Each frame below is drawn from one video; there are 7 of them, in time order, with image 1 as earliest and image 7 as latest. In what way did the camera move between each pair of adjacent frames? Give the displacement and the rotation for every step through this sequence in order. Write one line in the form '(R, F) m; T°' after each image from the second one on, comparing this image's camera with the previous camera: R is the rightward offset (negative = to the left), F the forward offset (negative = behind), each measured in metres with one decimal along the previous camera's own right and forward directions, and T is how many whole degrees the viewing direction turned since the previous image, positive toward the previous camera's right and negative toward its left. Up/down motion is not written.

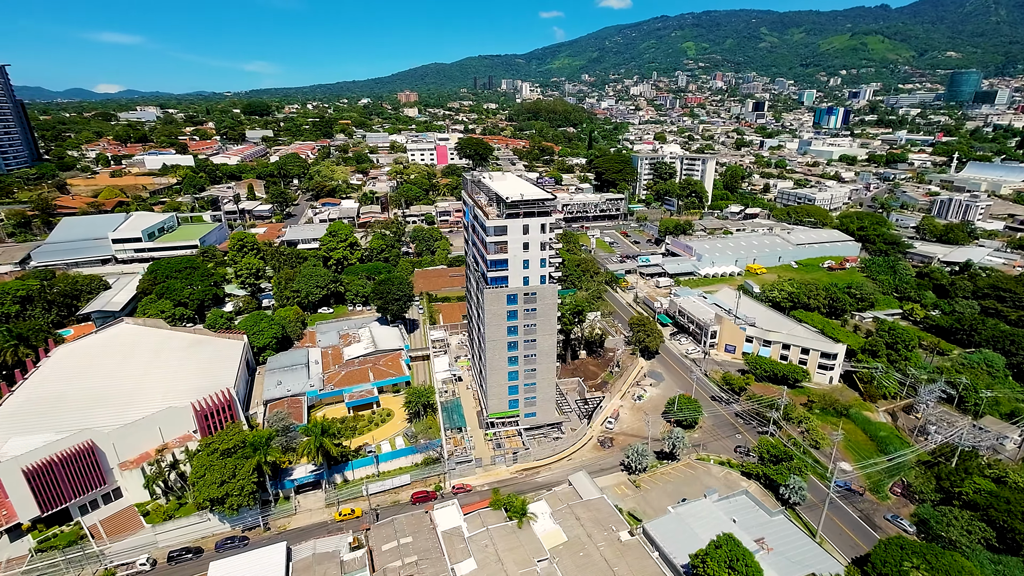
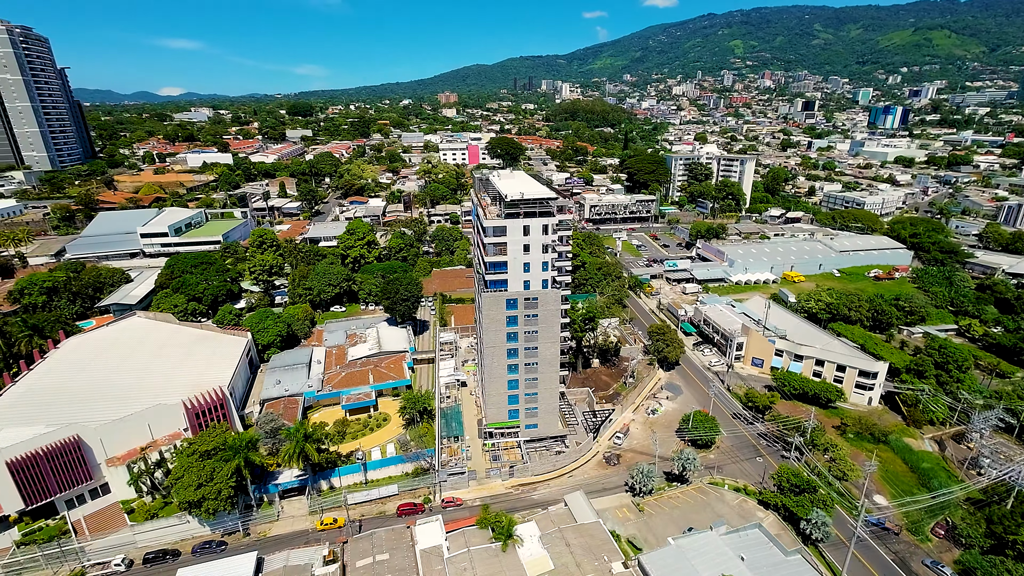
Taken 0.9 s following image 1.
(+3.1, +2.5) m; -4°
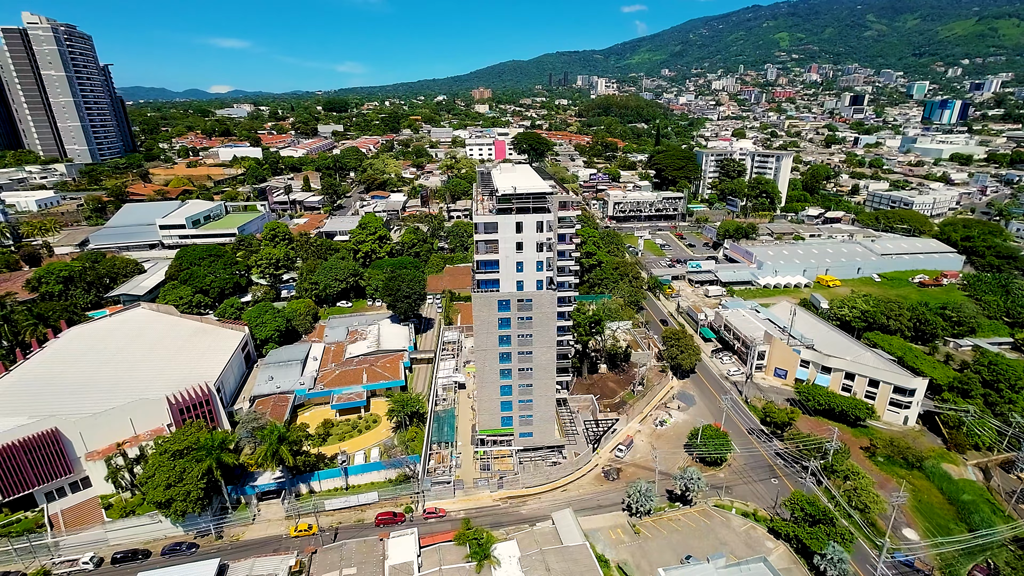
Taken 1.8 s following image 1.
(+3.1, +2.6) m; -4°
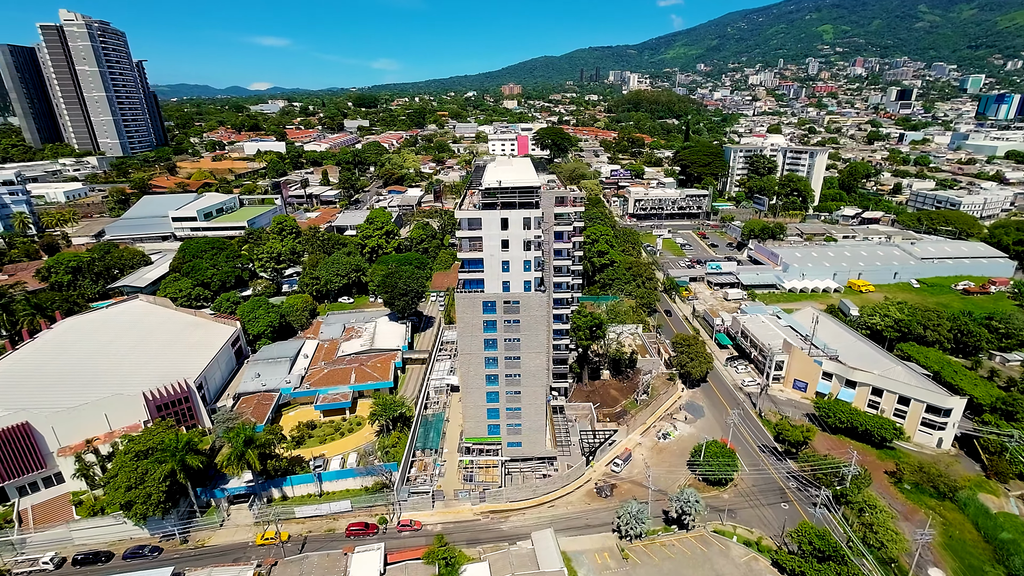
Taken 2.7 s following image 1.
(+3.1, +2.7) m; -3°
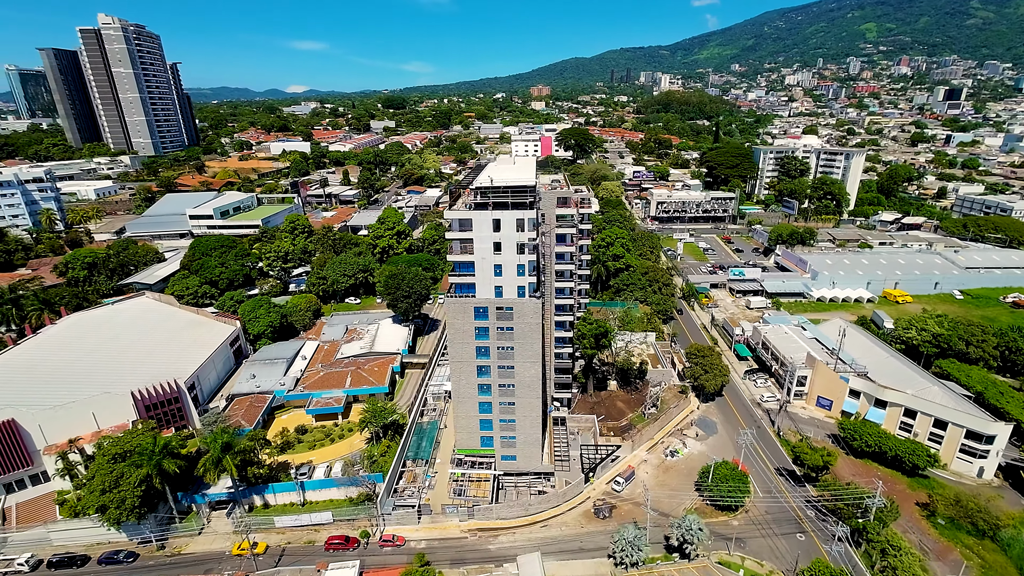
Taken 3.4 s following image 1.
(+2.3, +2.1) m; -3°
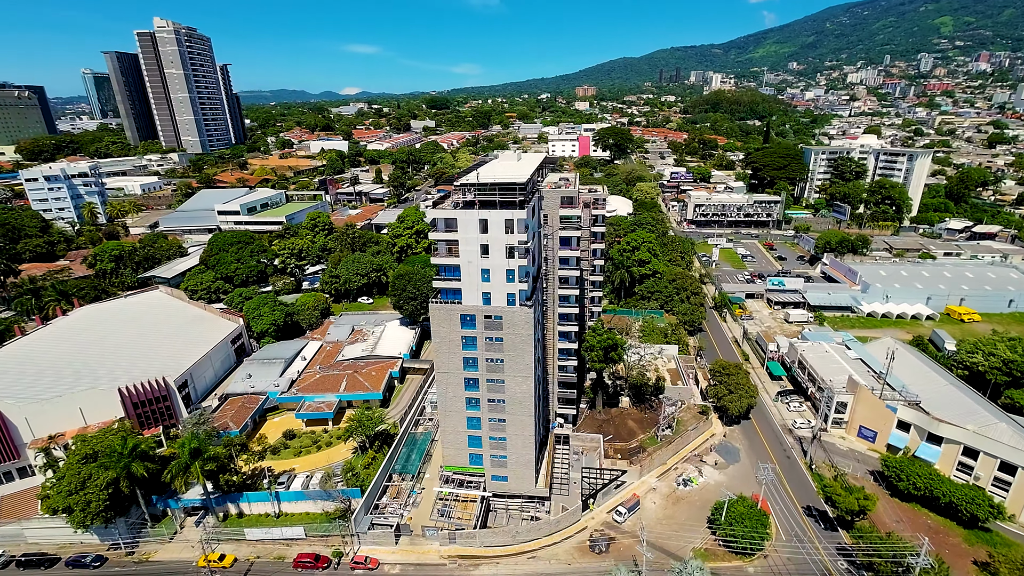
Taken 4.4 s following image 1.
(+3.3, +3.2) m; -5°
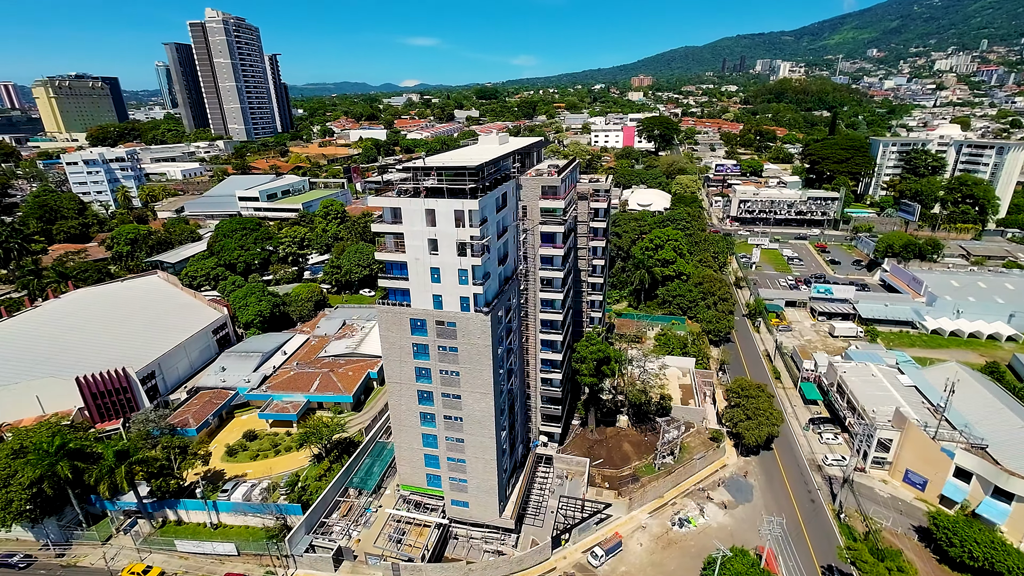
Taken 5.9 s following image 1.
(+5.1, +4.8) m; -6°
